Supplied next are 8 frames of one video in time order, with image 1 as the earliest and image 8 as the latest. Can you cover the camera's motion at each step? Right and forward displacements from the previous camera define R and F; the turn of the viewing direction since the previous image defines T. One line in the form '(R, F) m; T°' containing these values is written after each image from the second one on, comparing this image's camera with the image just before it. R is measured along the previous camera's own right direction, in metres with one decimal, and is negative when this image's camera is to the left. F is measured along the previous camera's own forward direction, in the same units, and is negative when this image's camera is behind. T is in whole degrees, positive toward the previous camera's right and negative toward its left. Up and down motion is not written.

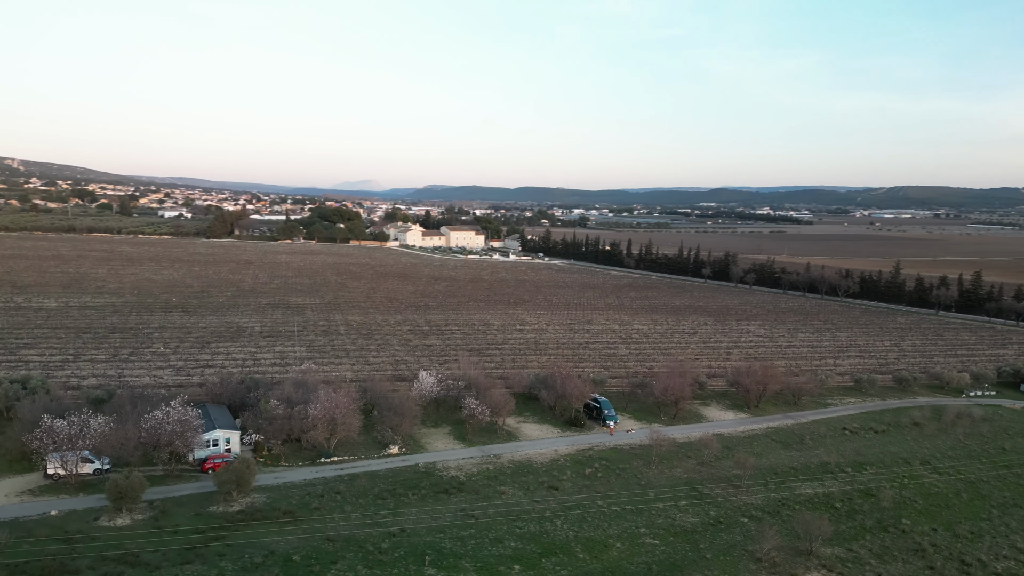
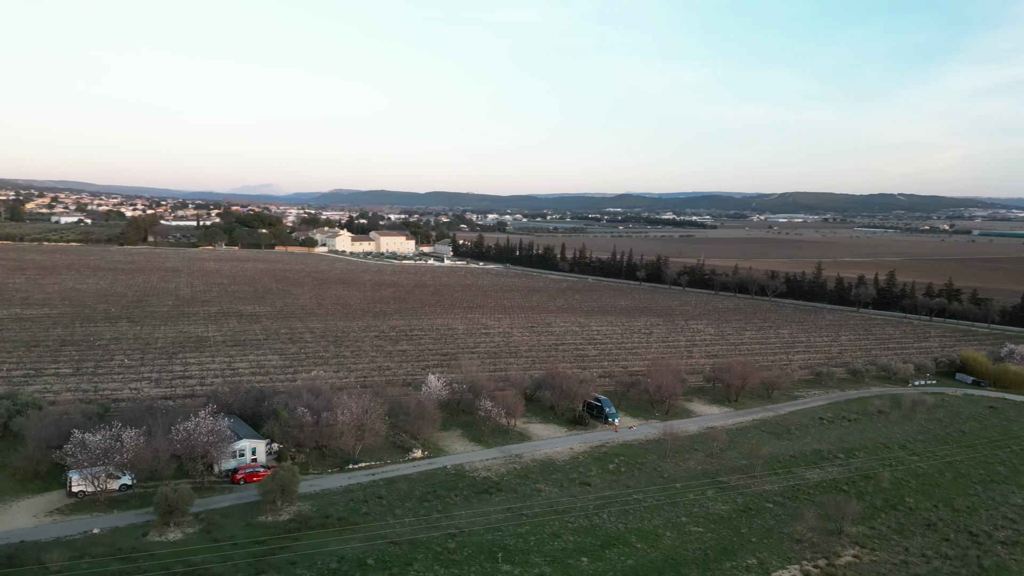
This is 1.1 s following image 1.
(-2.7, -0.2) m; +7°
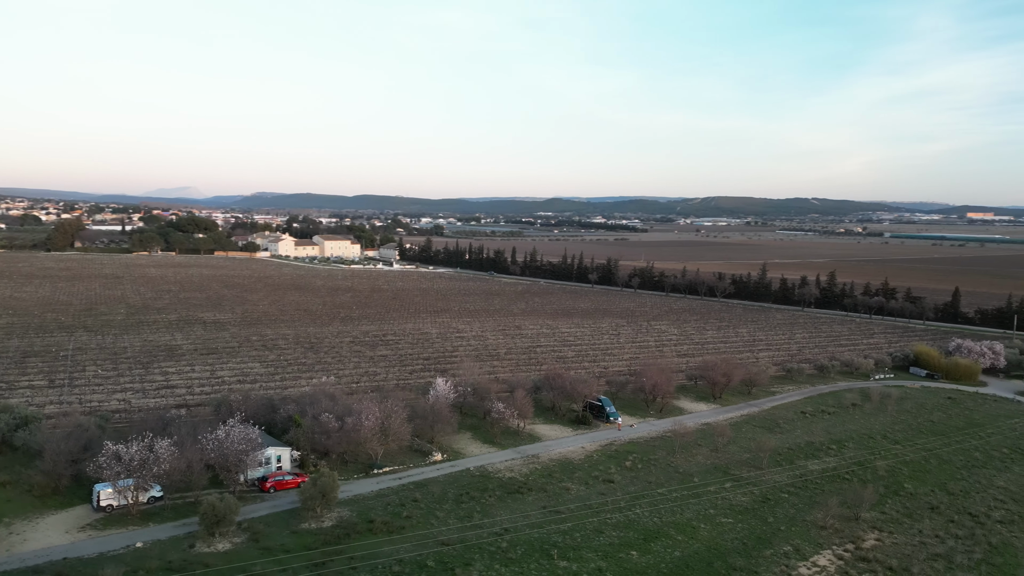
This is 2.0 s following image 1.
(-2.2, -0.1) m; +5°
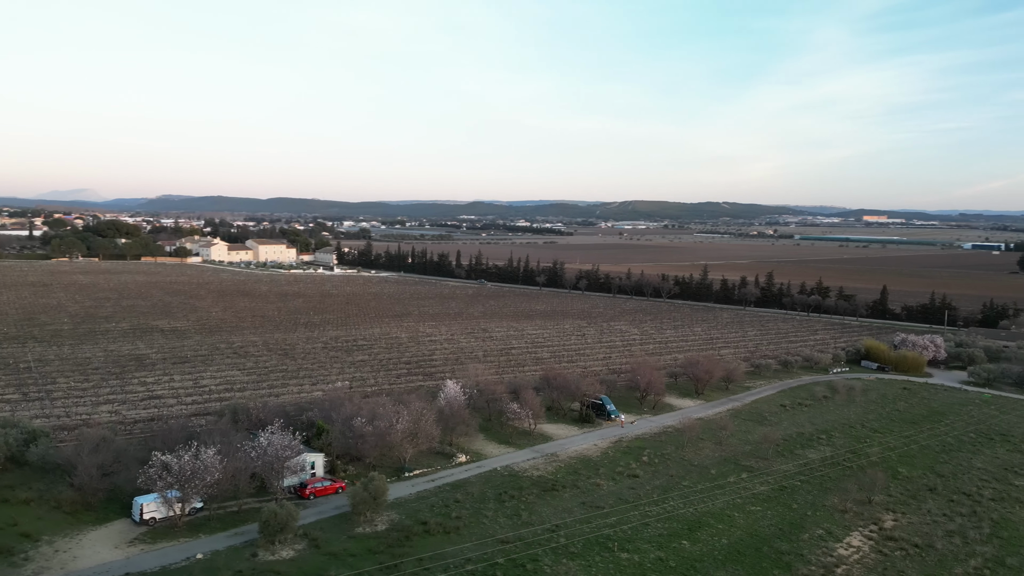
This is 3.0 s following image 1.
(-2.5, -0.1) m; +6°
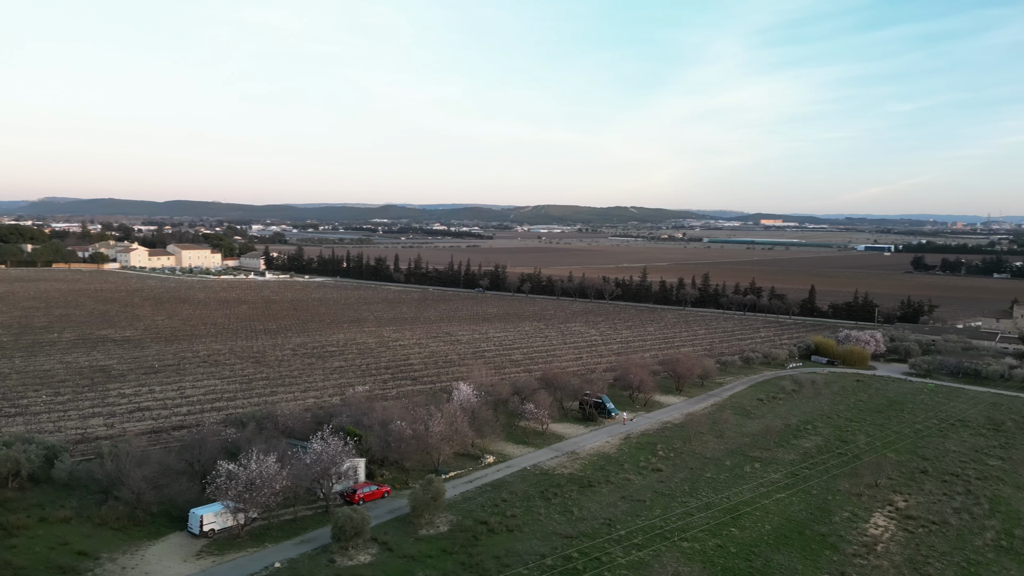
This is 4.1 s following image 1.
(-2.8, -0.2) m; +6°
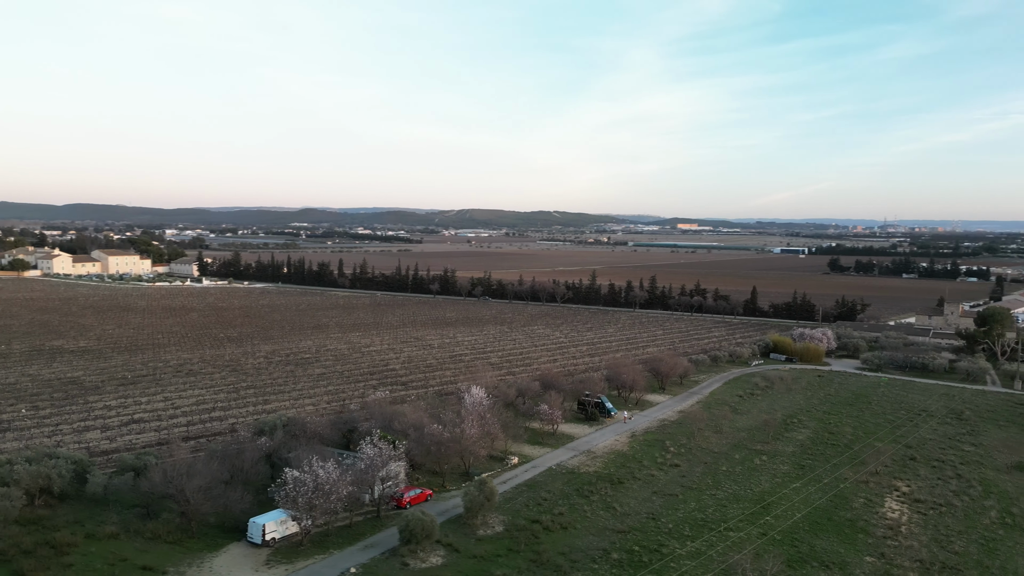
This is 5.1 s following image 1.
(-2.5, -0.2) m; +6°
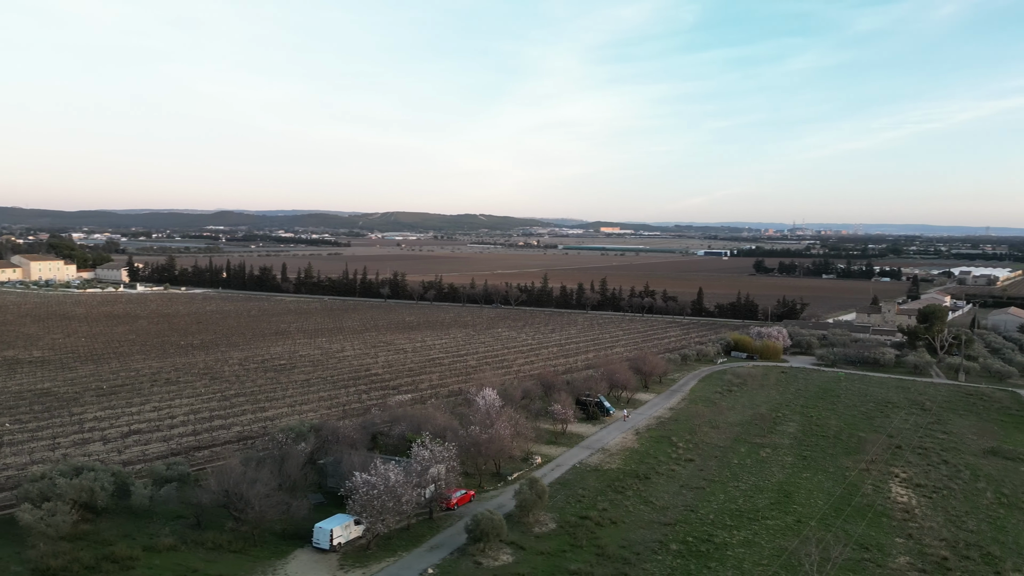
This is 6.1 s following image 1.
(-2.5, -0.2) m; +5°
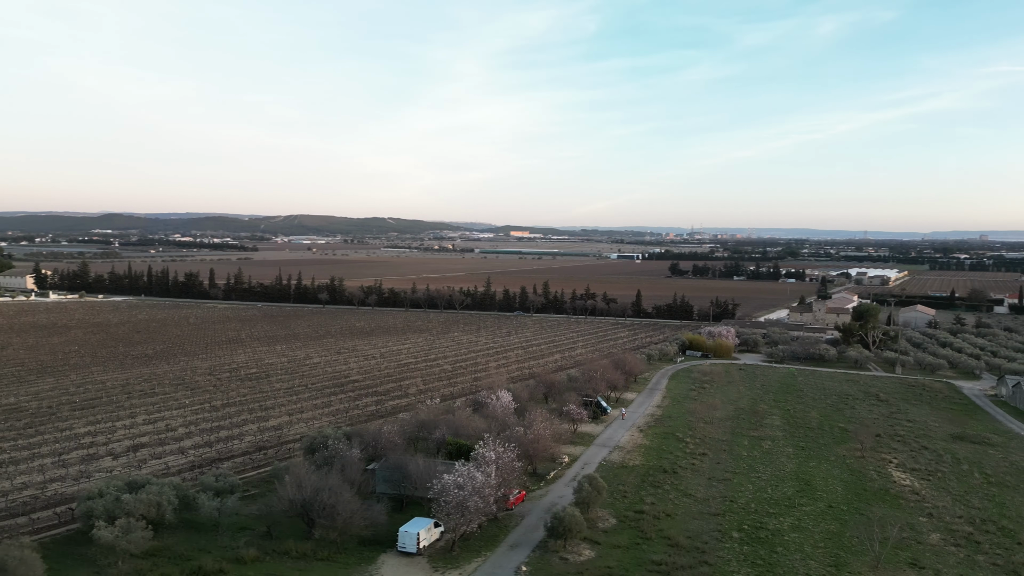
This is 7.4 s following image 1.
(-3.0, -0.2) m; +7°
